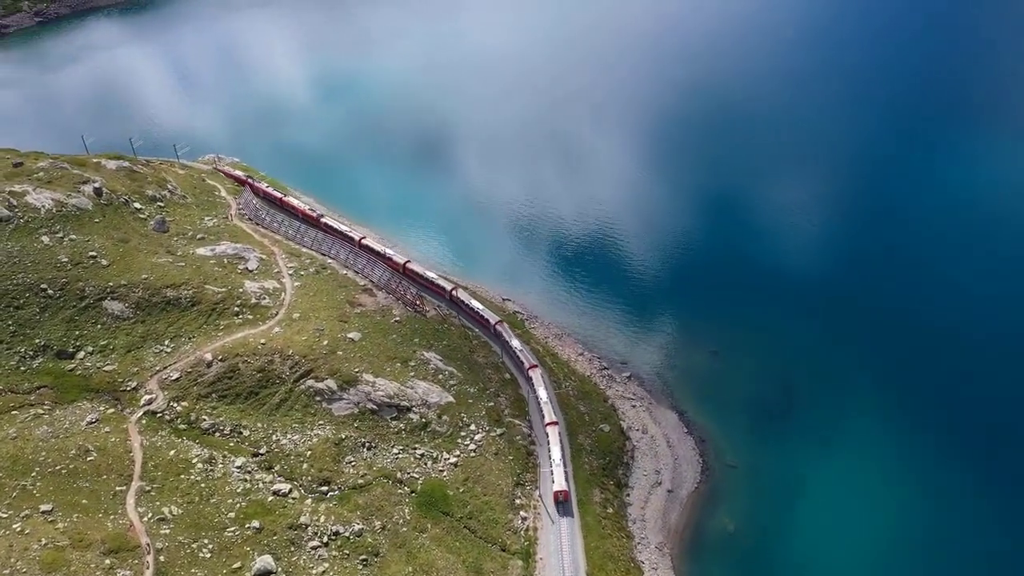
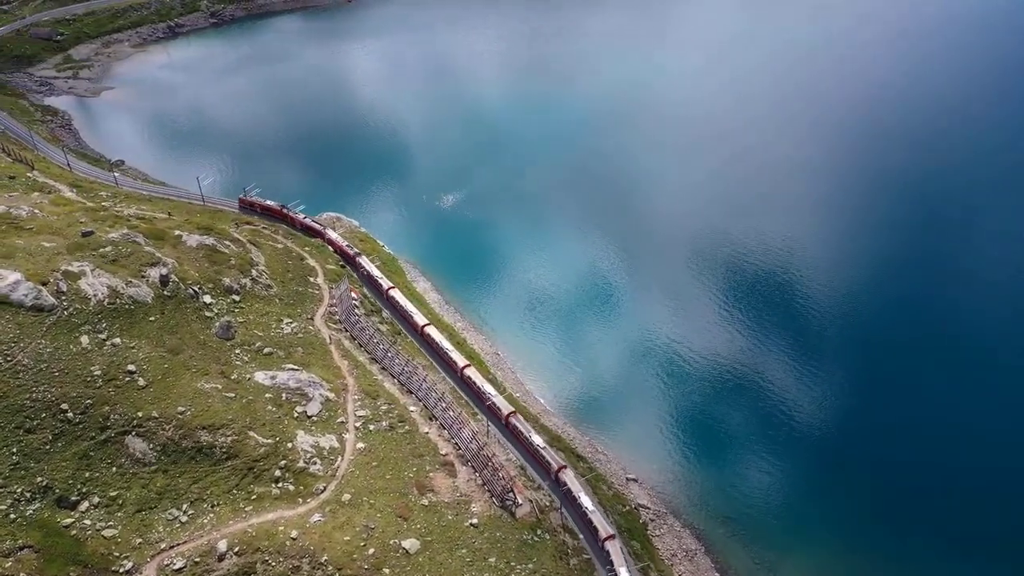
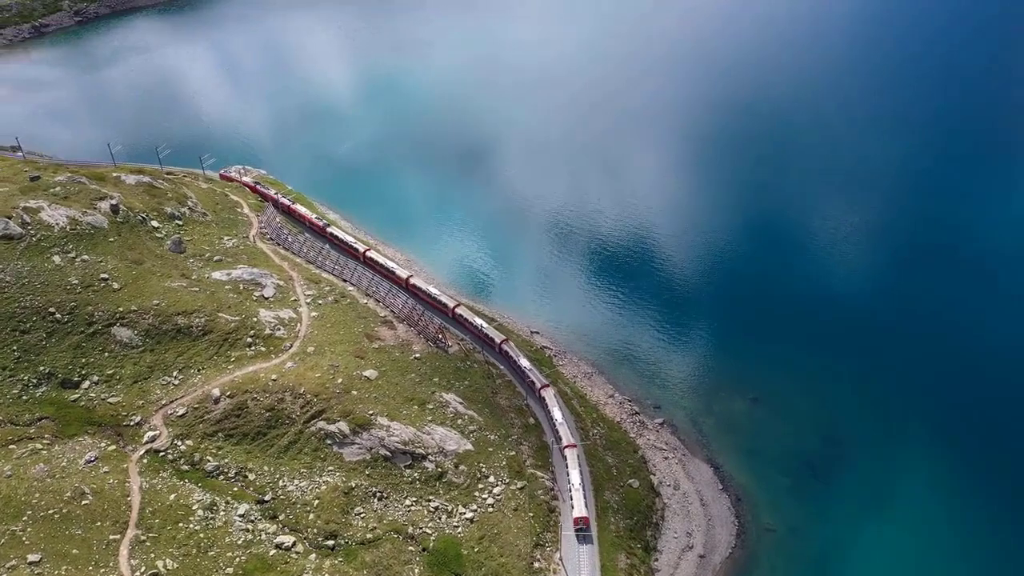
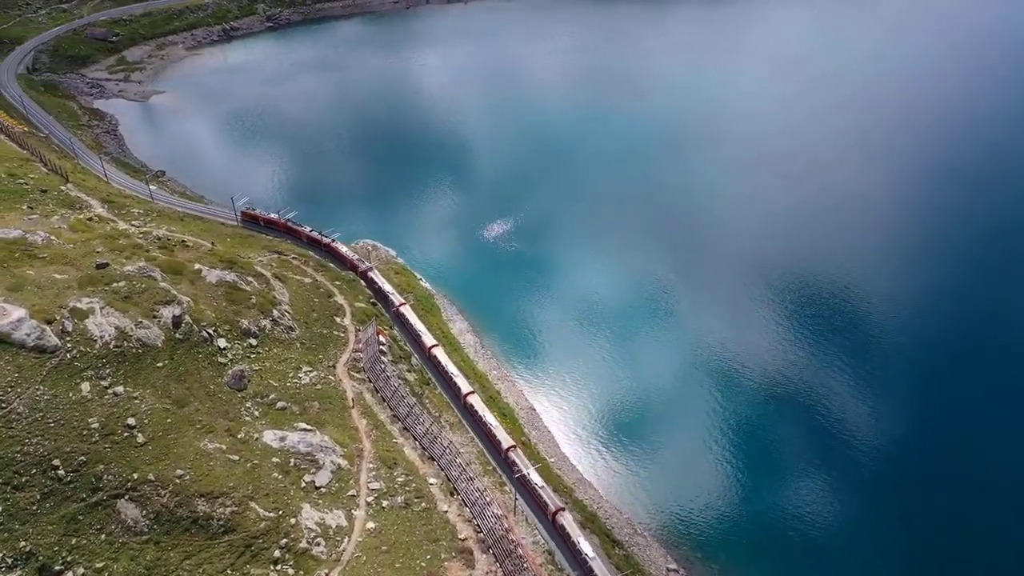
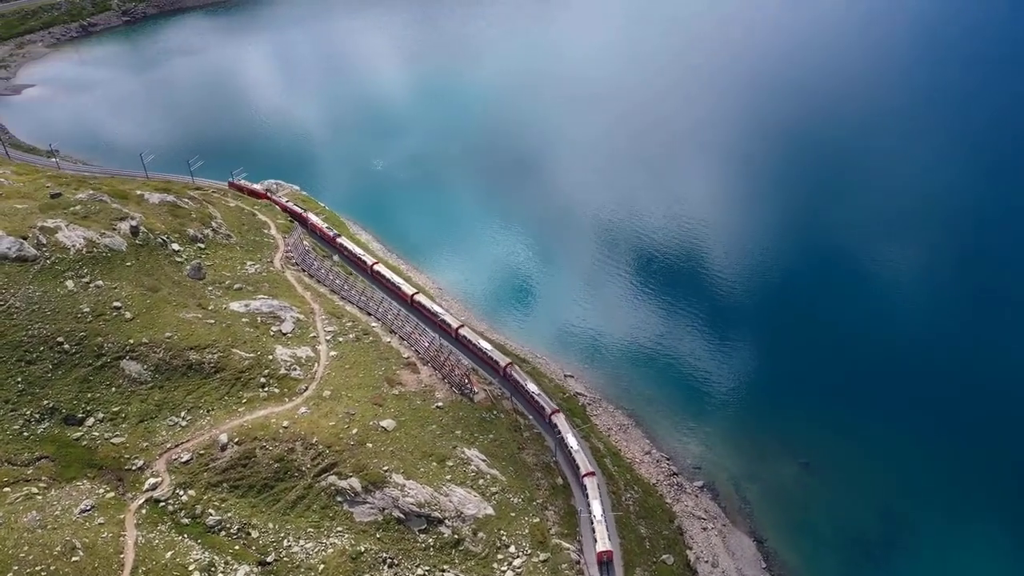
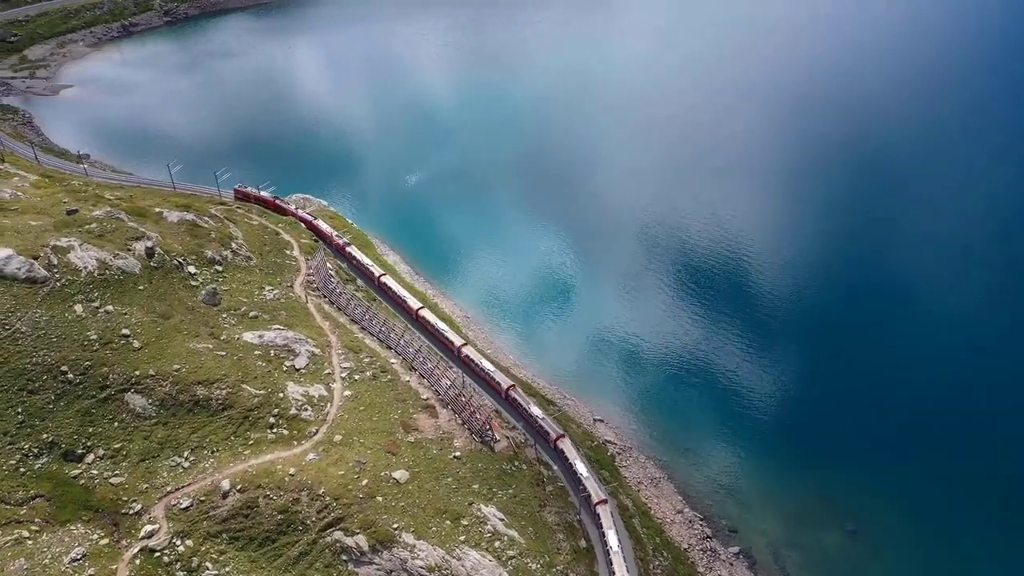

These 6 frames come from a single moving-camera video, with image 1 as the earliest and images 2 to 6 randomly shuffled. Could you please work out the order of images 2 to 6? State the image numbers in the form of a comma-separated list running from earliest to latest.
3, 5, 6, 2, 4
